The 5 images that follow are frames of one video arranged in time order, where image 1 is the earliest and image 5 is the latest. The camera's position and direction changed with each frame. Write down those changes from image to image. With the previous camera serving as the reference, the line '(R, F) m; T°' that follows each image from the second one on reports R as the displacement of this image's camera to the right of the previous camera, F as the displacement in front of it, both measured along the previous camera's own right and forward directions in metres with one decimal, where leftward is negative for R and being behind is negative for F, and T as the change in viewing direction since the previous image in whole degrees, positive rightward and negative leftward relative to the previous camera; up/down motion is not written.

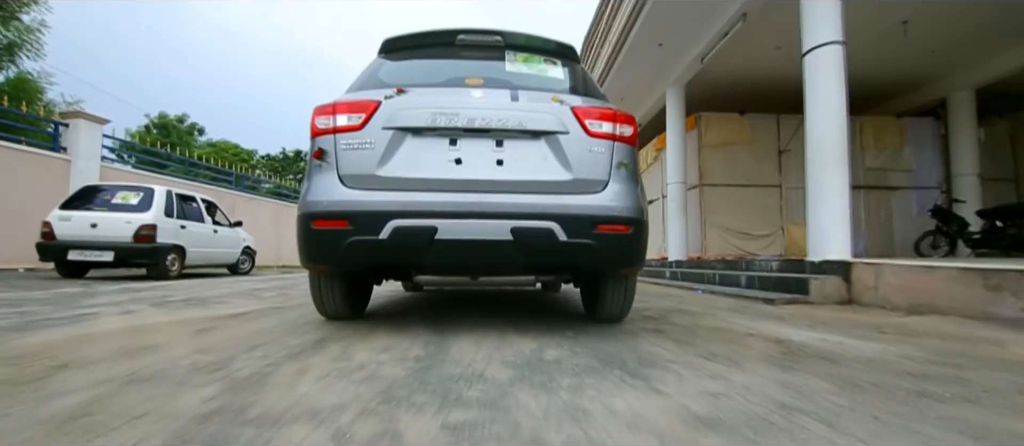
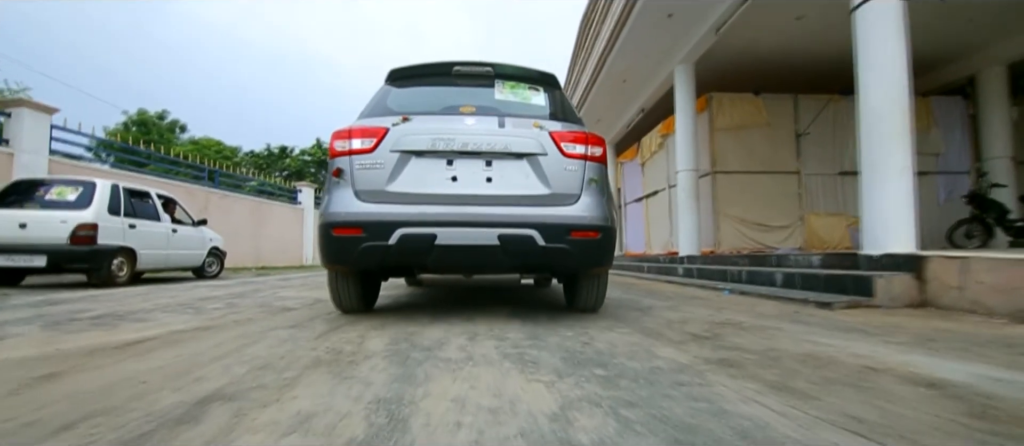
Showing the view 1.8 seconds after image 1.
(0.0, +0.9) m; +1°
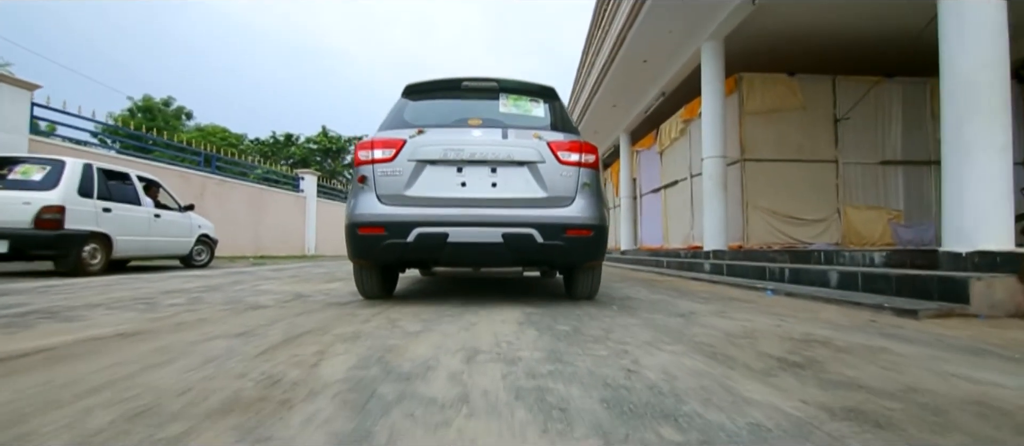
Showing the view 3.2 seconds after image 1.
(0.0, +0.7) m; -1°
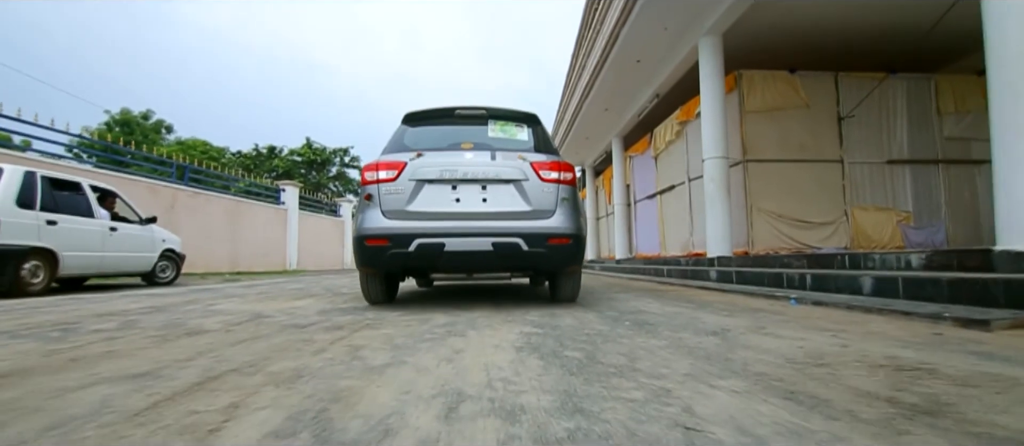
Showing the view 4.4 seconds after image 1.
(0.0, +0.5) m; +1°
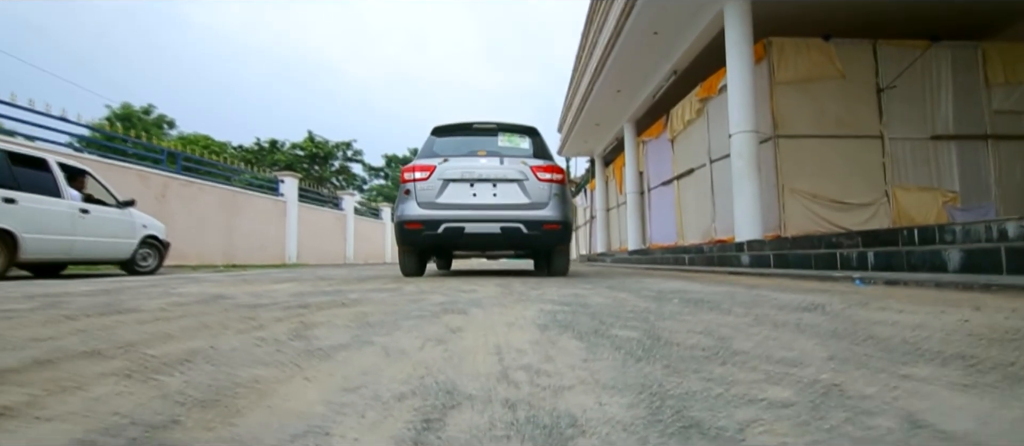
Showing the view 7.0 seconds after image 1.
(0.0, +0.6) m; -1°
